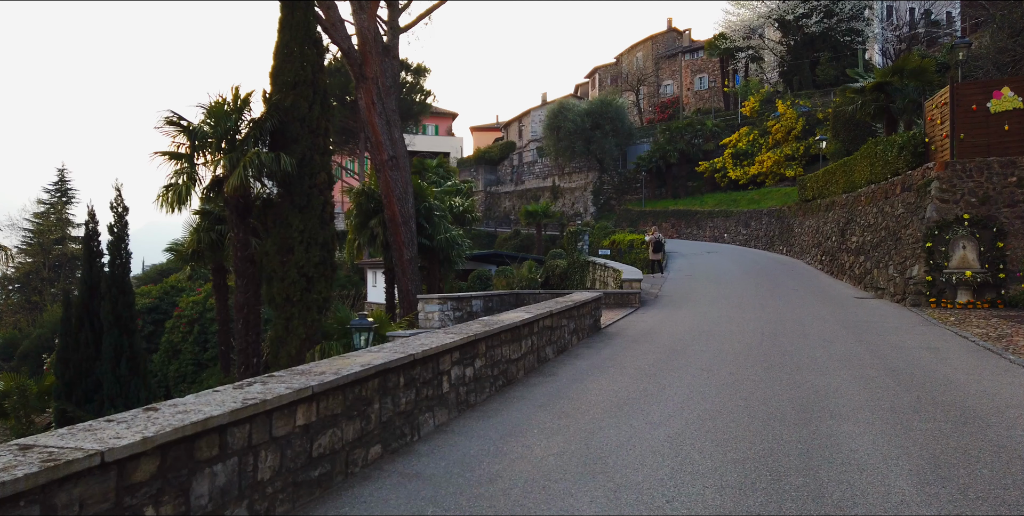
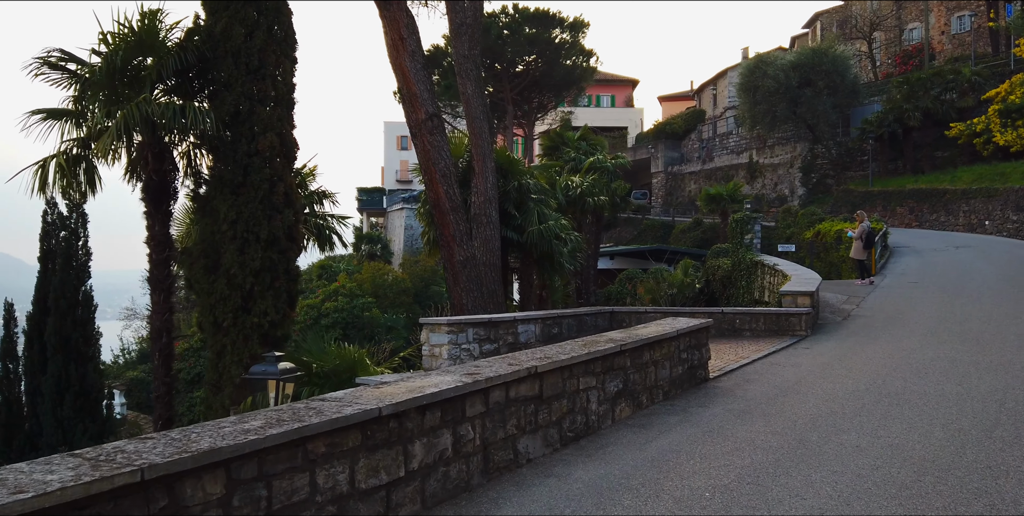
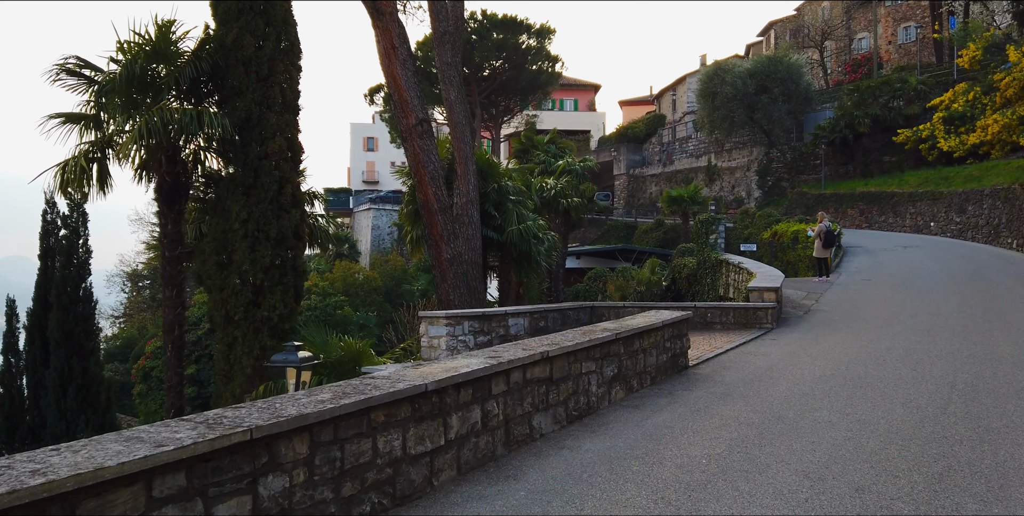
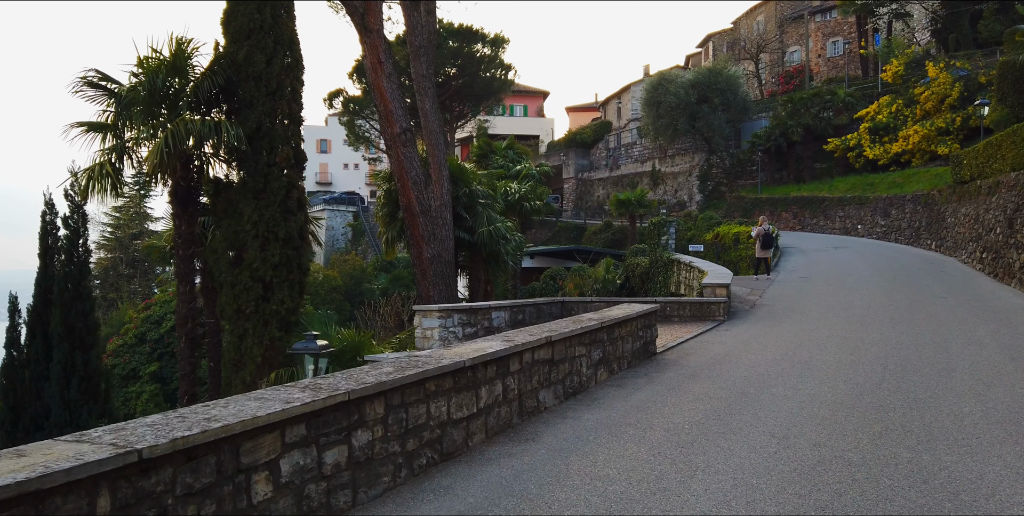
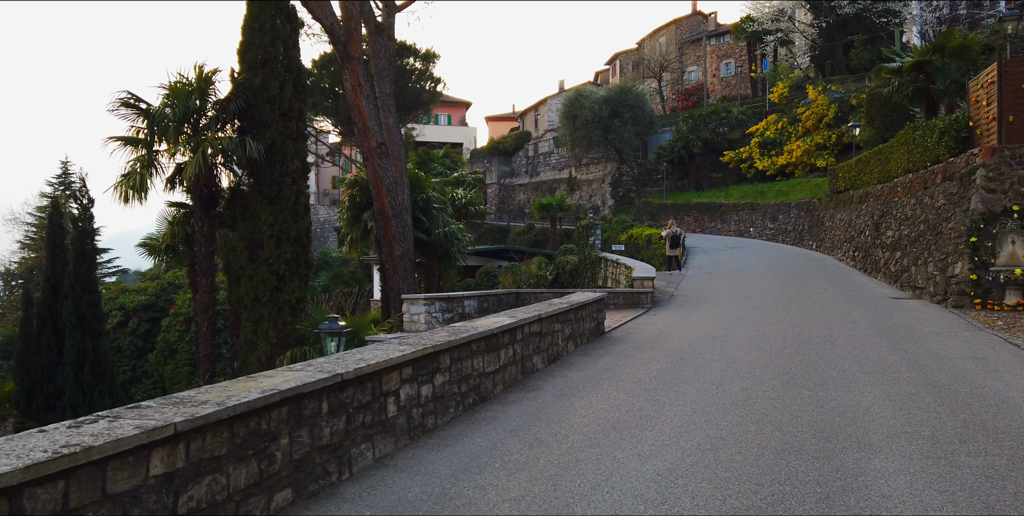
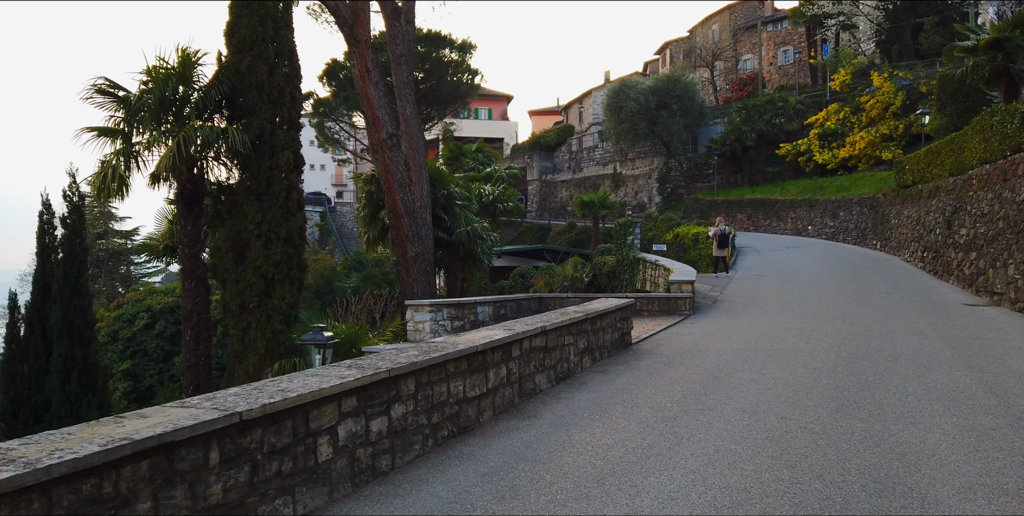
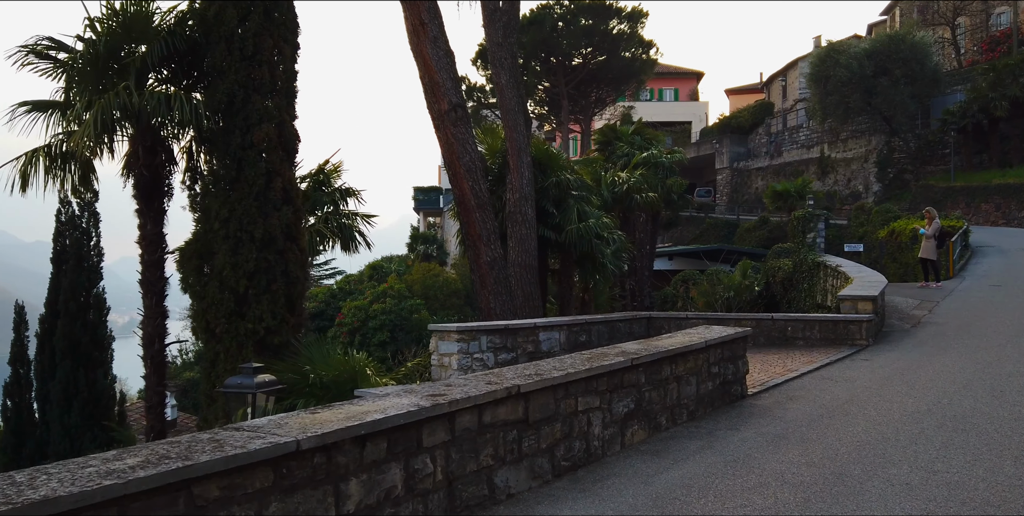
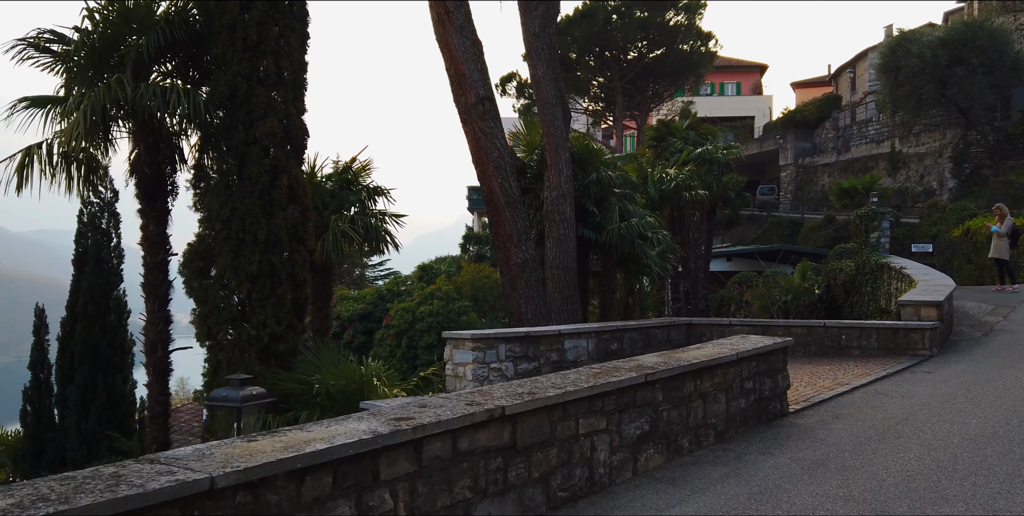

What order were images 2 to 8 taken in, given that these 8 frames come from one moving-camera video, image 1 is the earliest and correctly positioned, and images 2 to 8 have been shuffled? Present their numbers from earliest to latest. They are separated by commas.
5, 6, 4, 3, 2, 7, 8
